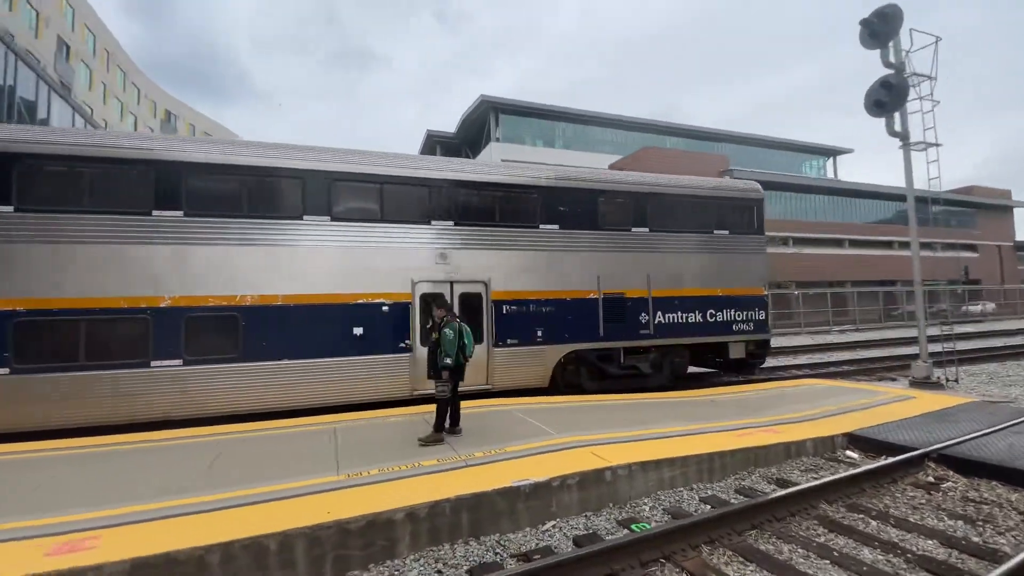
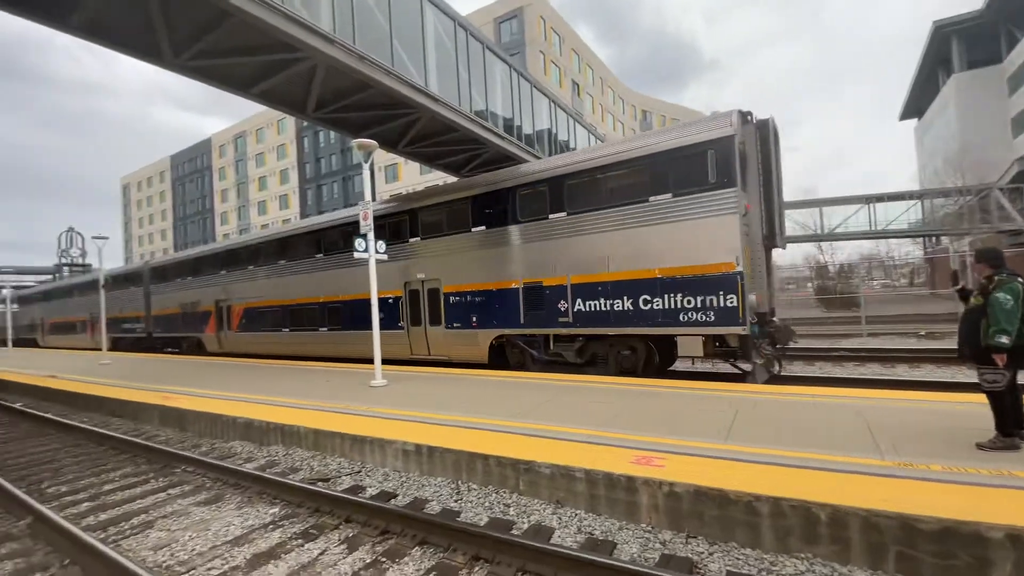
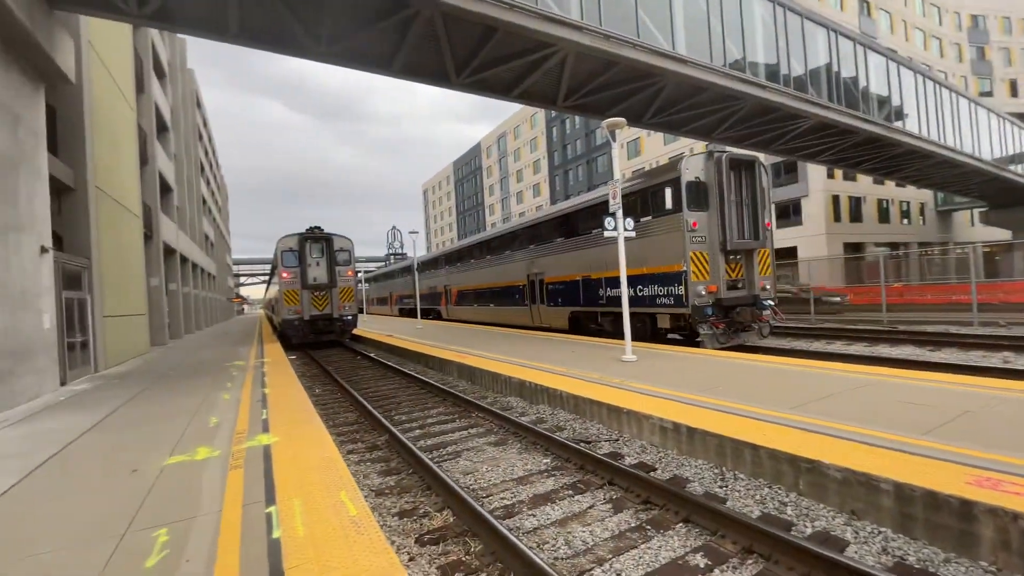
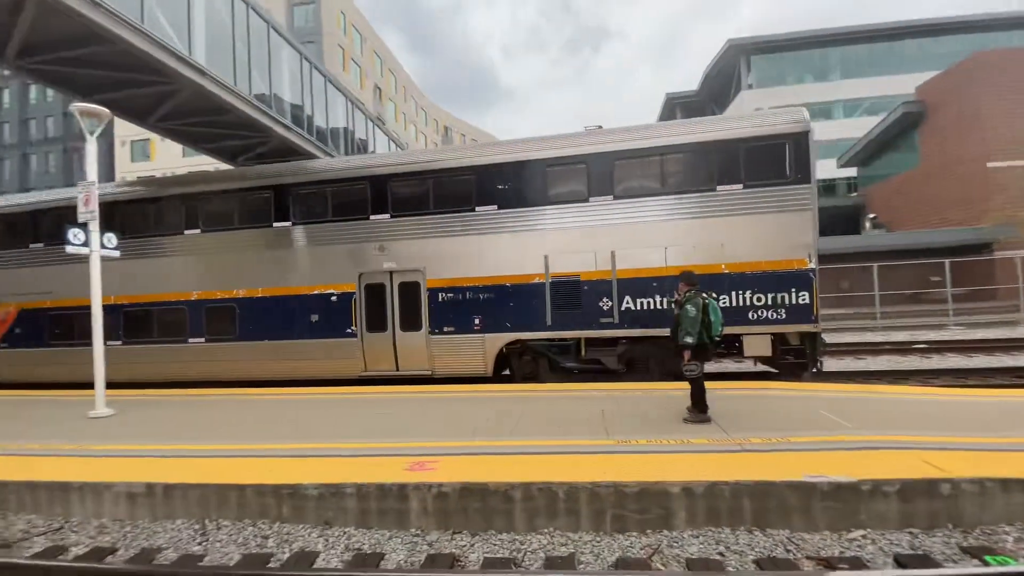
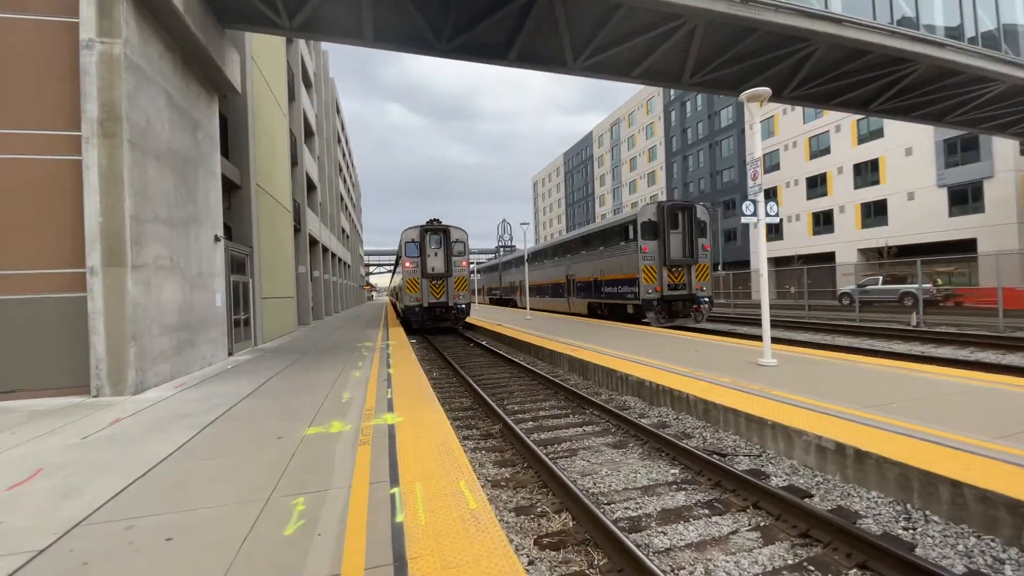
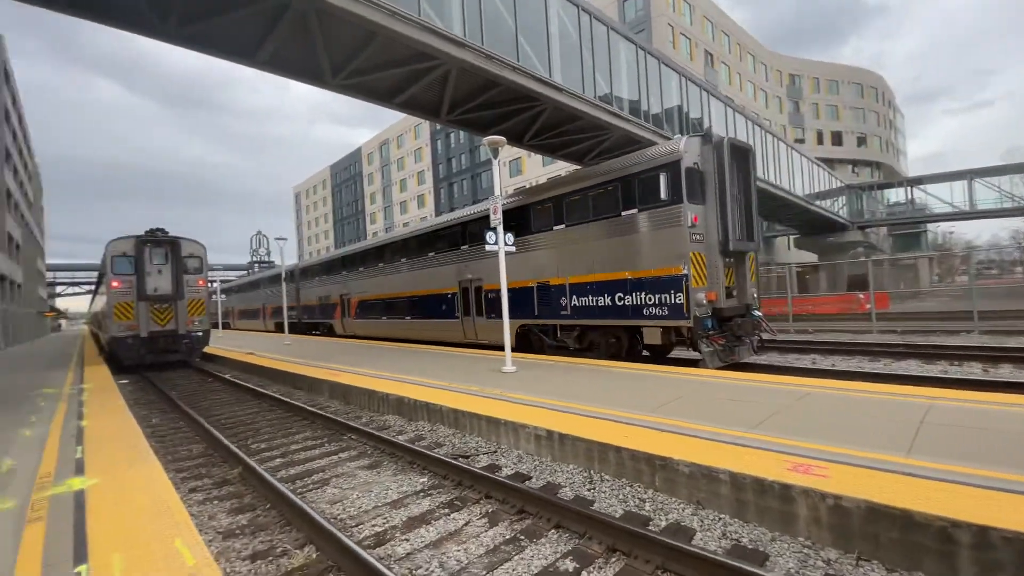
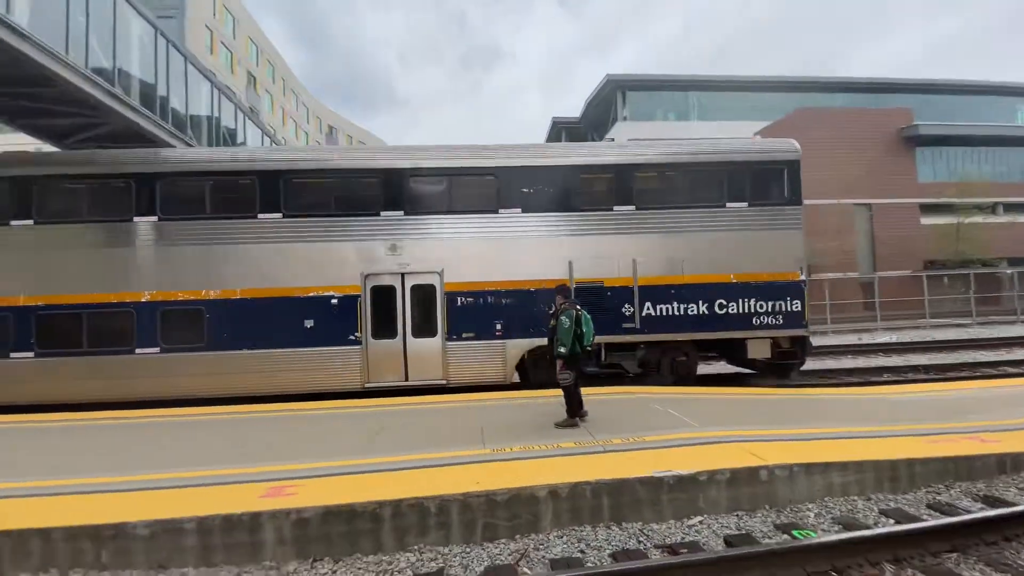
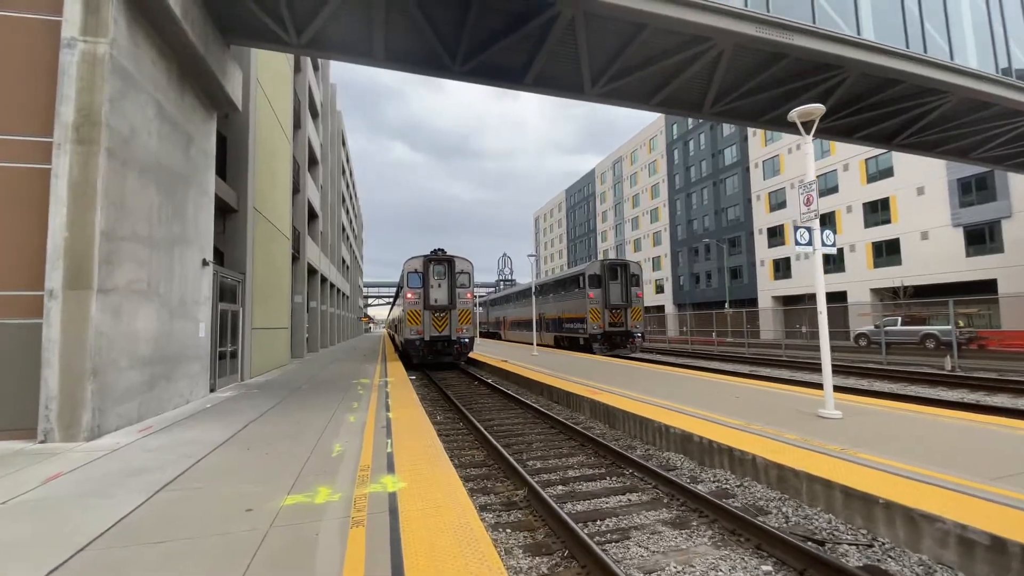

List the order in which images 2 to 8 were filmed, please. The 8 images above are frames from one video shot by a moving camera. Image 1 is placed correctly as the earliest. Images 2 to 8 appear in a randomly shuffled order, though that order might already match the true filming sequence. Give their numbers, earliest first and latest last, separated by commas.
7, 4, 2, 6, 3, 5, 8
